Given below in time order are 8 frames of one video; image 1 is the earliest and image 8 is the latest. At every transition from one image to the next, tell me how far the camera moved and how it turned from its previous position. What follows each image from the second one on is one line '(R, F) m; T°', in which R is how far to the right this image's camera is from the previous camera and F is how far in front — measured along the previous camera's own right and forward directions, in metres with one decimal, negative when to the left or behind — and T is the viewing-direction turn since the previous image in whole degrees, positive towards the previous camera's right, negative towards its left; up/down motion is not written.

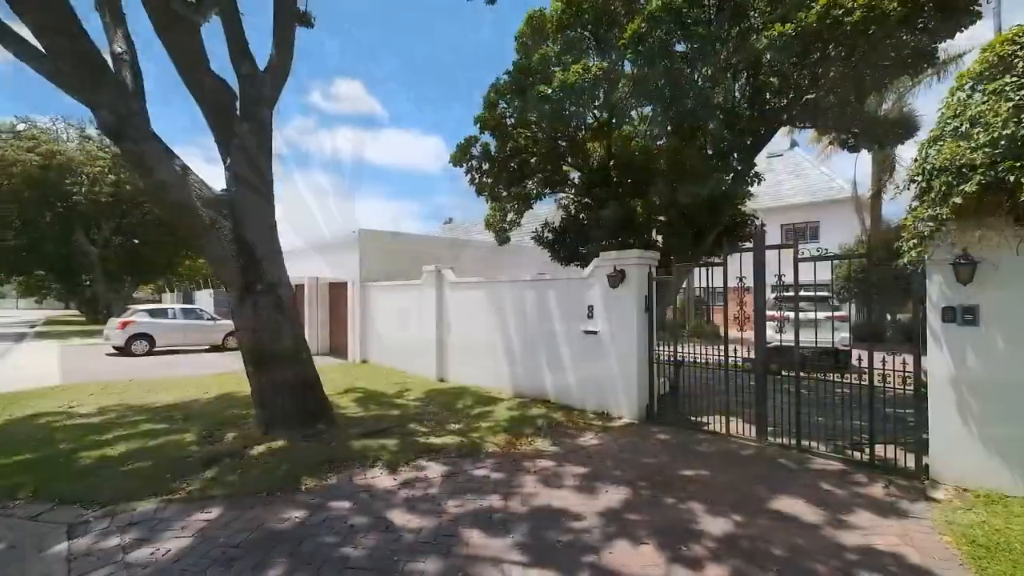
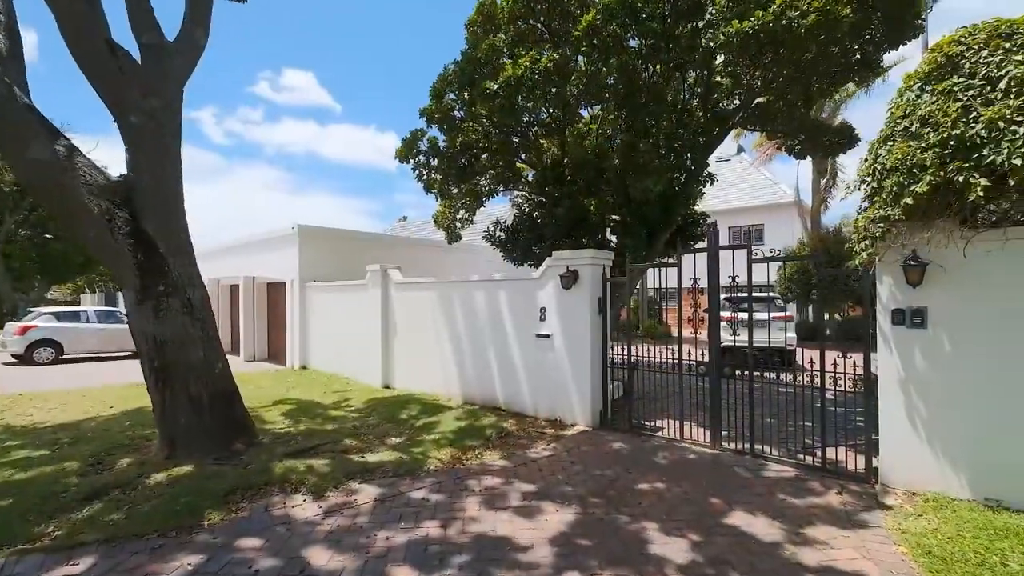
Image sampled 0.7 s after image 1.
(+0.2, +0.5) m; +5°
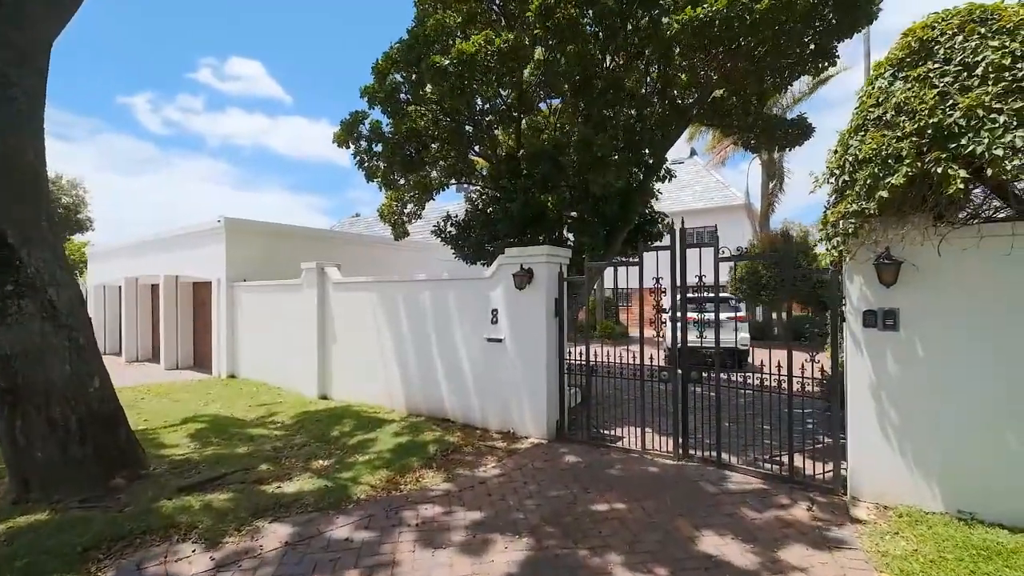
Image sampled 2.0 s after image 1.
(+0.1, +0.7) m; +5°
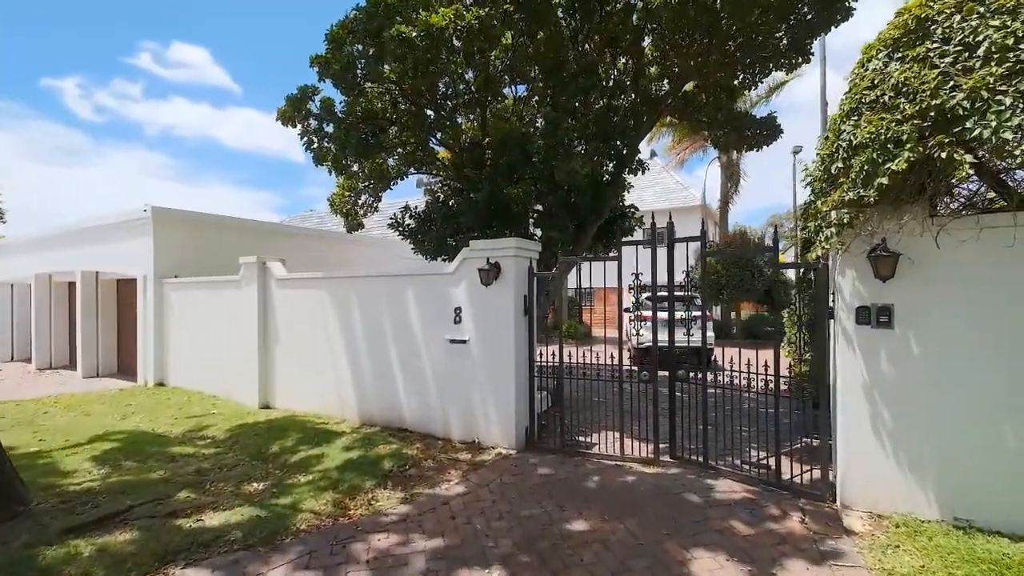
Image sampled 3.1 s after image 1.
(-0.1, +0.6) m; +5°
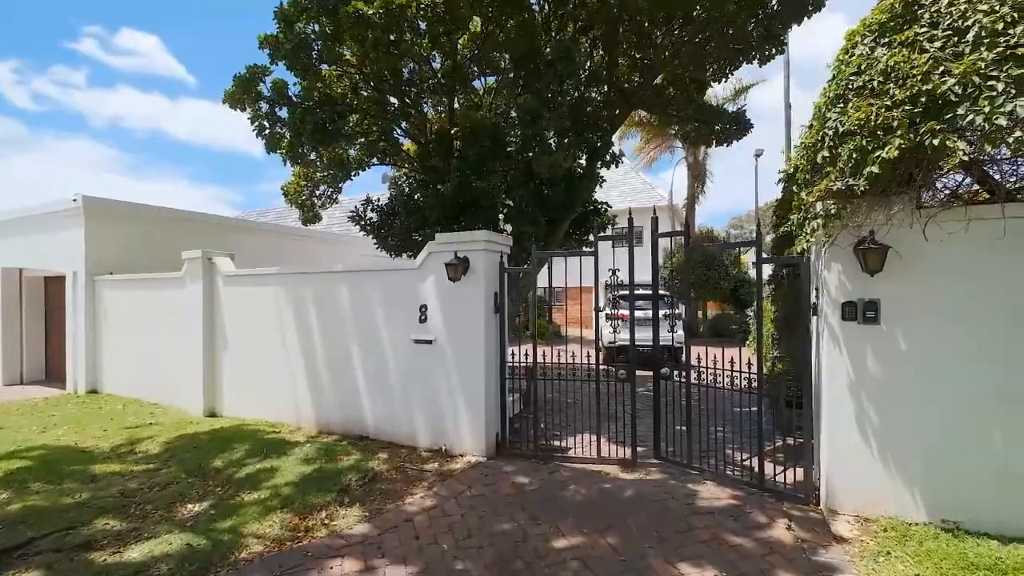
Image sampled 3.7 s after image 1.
(0.0, +0.4) m; +4°
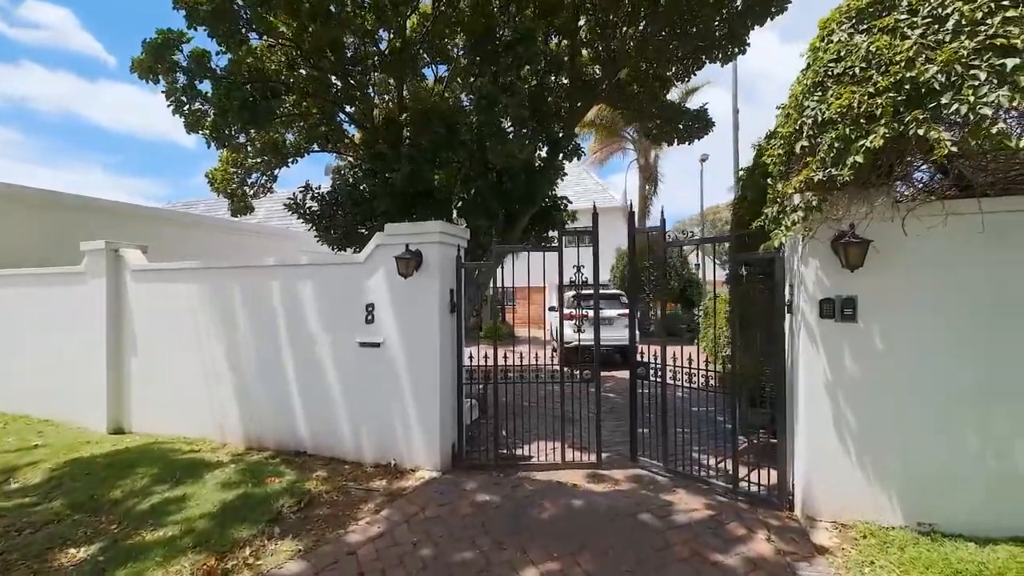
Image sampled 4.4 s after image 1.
(-0.1, +0.5) m; +6°
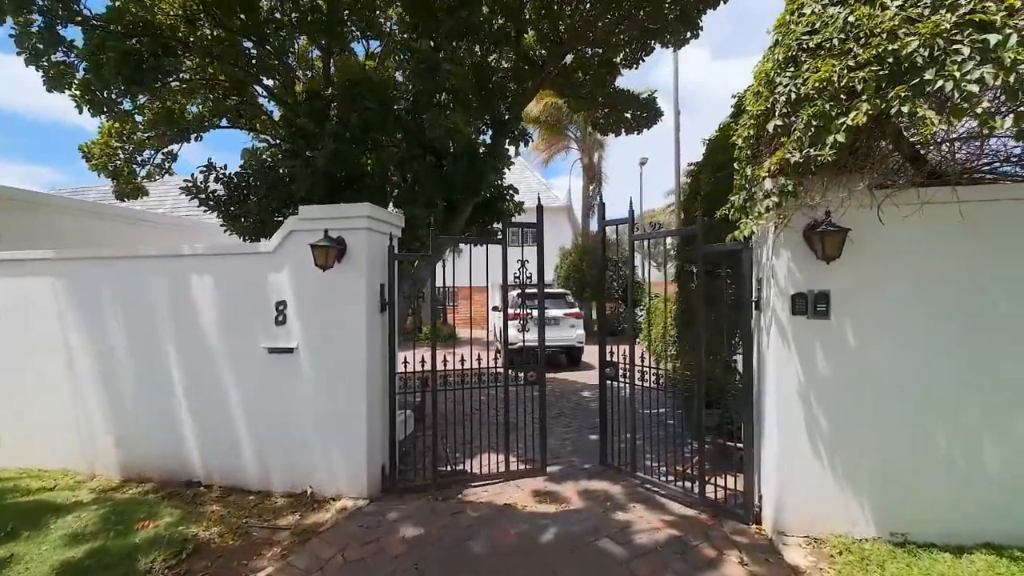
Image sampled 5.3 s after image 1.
(0.0, +0.7) m; +7°
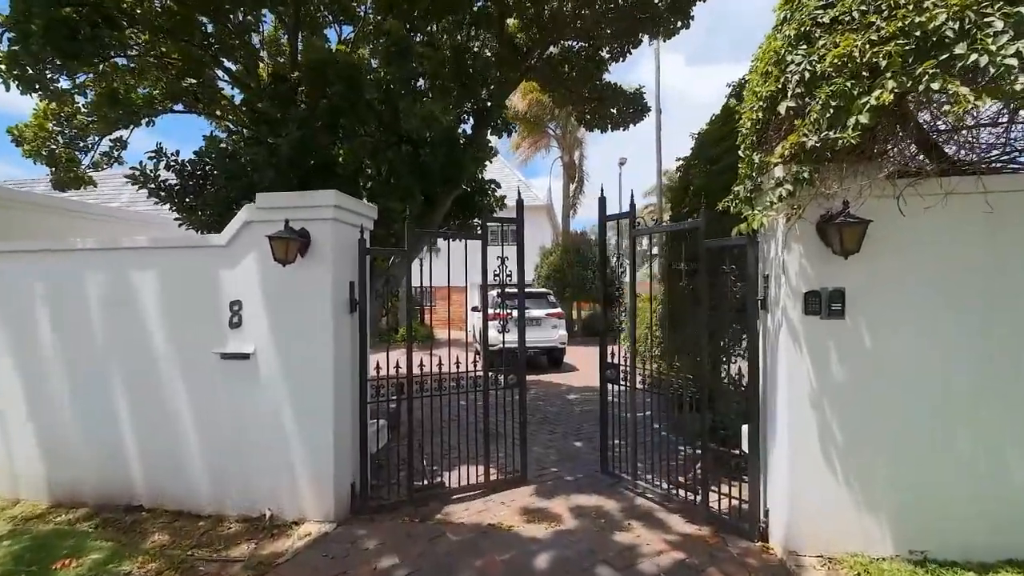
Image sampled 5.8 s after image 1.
(-0.1, +0.4) m; +3°
